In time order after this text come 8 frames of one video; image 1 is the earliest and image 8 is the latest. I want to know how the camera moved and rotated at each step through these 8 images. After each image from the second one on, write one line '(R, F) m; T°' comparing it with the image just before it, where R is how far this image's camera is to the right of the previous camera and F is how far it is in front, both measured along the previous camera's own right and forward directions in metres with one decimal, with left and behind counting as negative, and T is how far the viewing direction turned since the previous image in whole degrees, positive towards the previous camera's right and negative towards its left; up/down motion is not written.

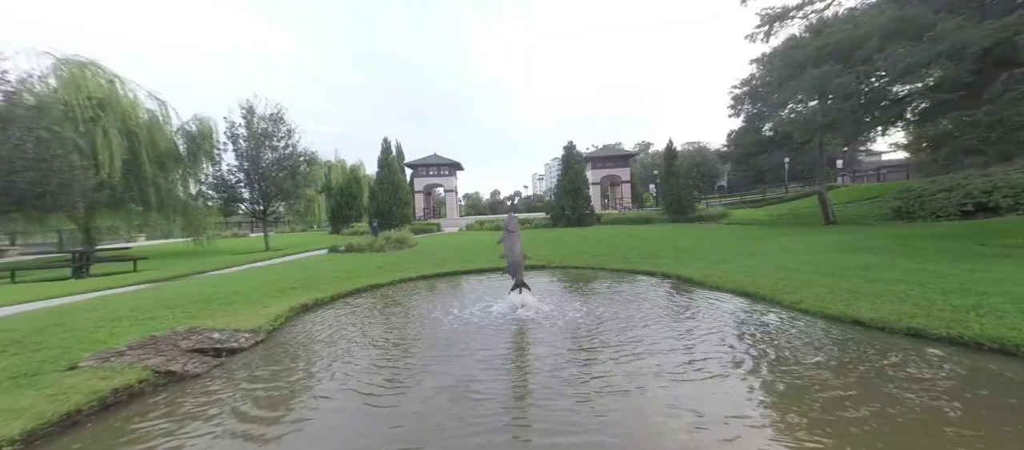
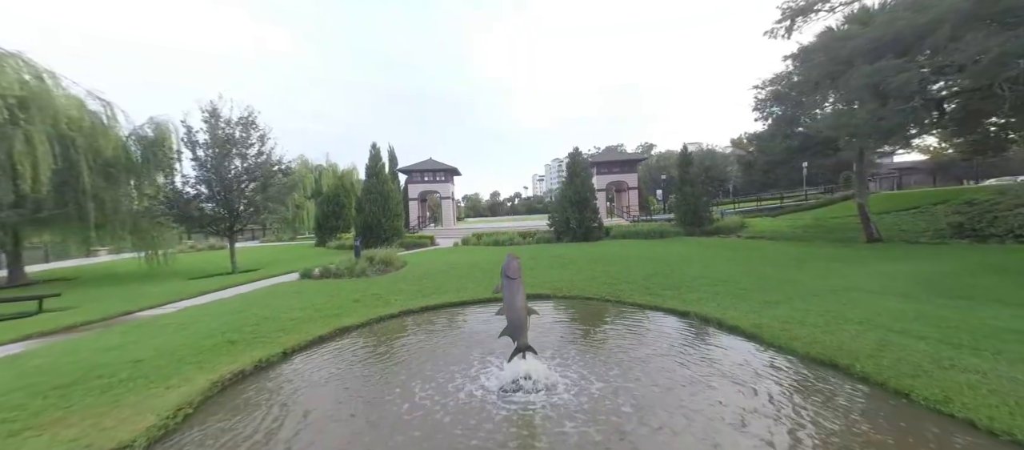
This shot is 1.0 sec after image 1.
(0.0, +1.5) m; 0°
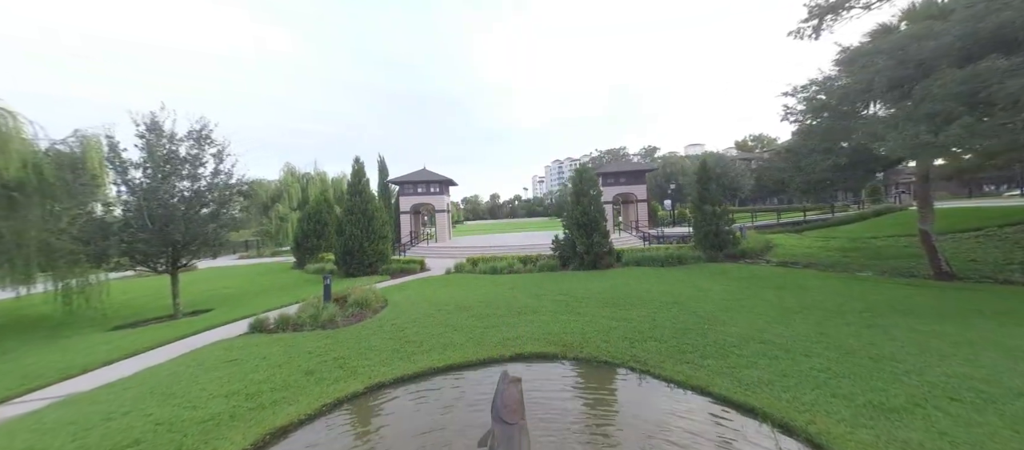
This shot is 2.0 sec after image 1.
(0.0, +1.8) m; 0°
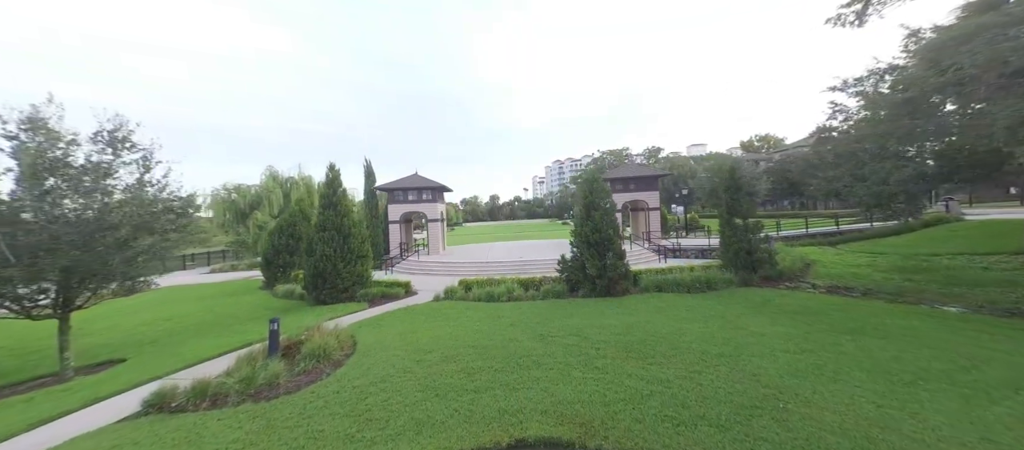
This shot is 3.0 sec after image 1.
(0.0, +2.2) m; 0°
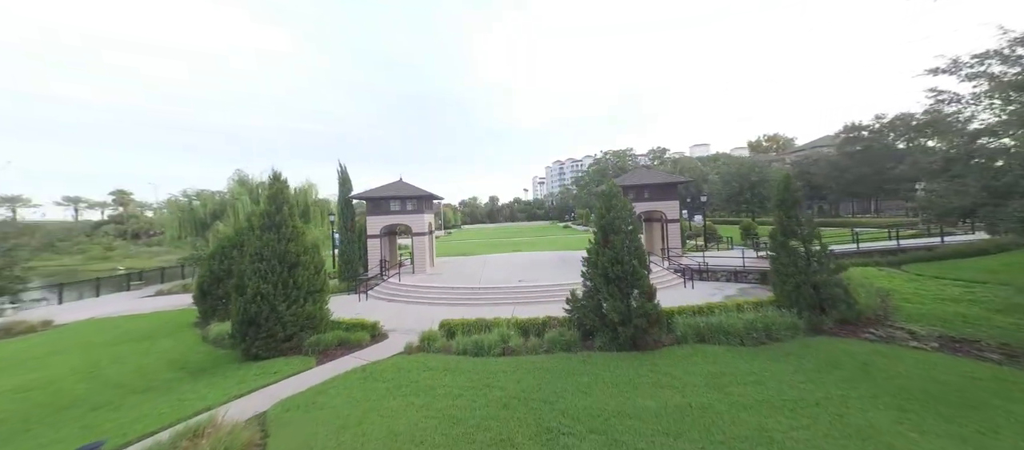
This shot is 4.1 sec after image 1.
(+0.1, +3.0) m; 0°
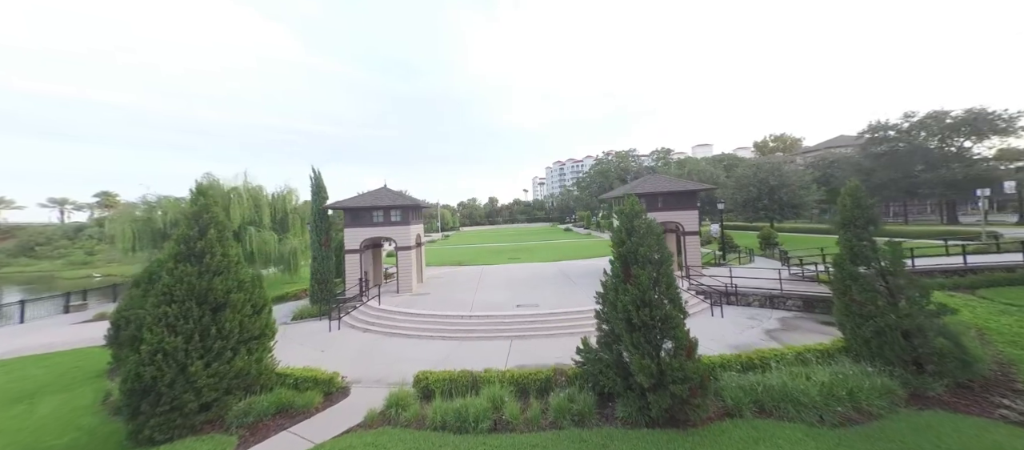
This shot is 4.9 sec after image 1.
(+0.1, +2.4) m; 0°
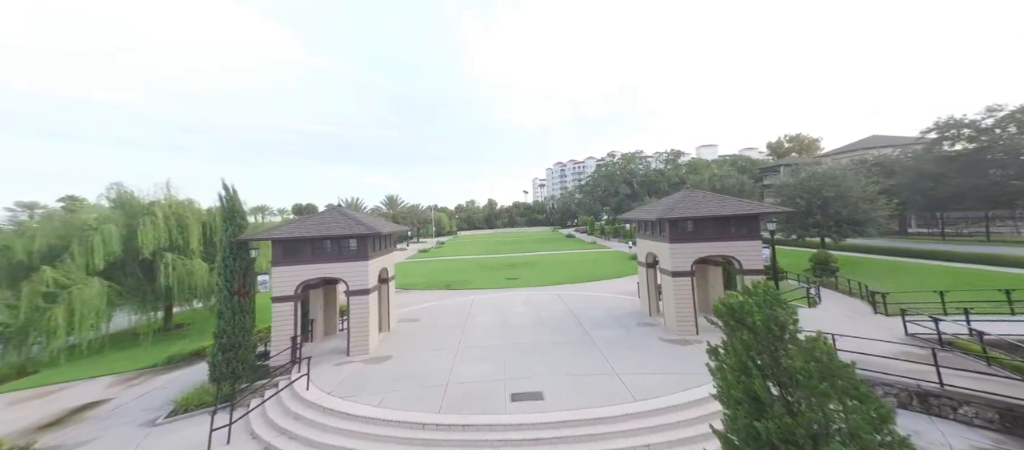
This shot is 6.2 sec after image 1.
(+0.2, +5.1) m; 0°
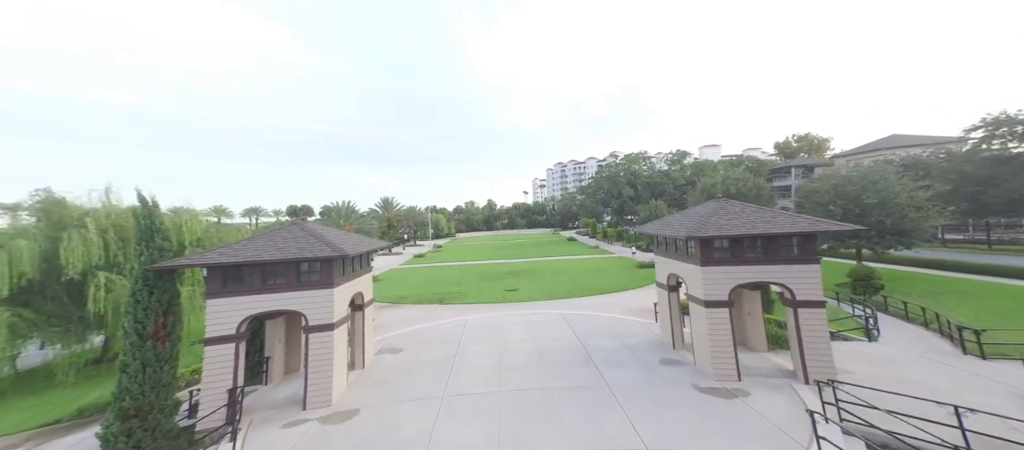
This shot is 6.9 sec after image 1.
(+0.1, +2.7) m; 0°
